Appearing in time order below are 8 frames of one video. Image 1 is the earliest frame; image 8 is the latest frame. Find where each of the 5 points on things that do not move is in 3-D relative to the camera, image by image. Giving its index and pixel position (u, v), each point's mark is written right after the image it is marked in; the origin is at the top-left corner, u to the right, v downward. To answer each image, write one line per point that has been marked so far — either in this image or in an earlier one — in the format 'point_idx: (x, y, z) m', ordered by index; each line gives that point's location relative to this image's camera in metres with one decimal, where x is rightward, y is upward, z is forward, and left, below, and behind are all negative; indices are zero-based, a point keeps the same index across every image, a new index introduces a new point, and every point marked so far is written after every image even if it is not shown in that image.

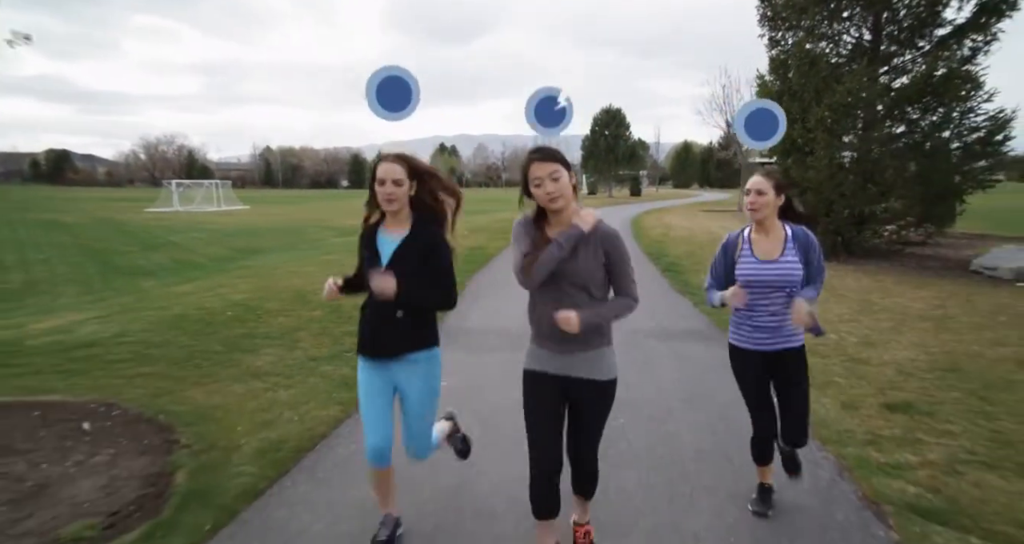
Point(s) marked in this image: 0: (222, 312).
0: (-4.5, -0.6, +8.9) m
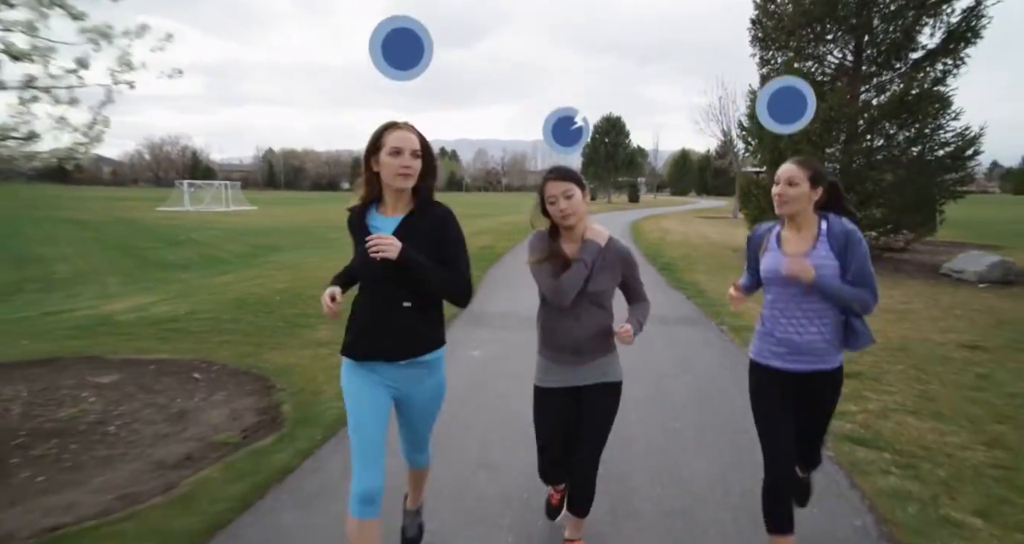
0: (-4.2, -0.4, +10.1) m
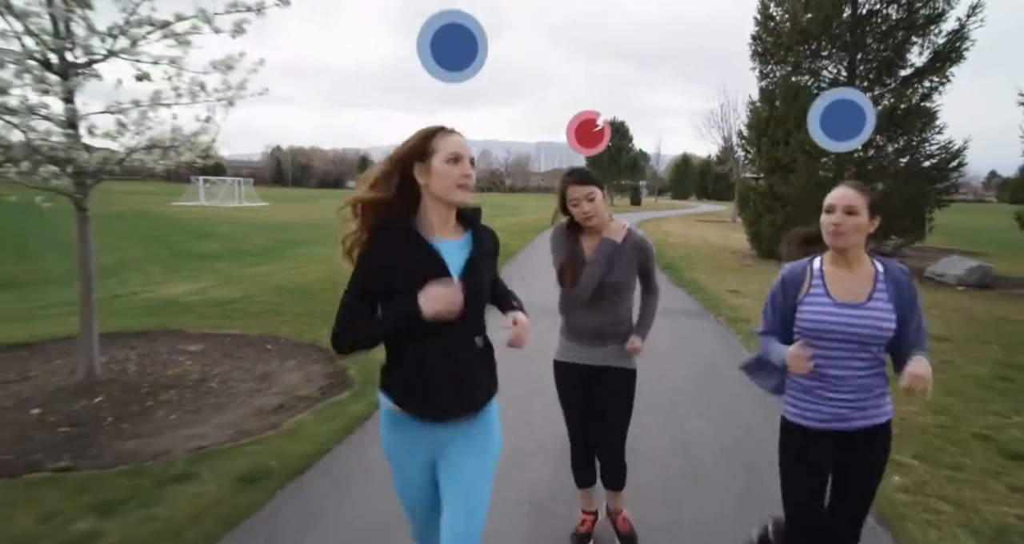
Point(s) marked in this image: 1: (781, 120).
0: (-3.9, -0.3, +11.2) m
1: (+8.1, +4.6, +17.7) m
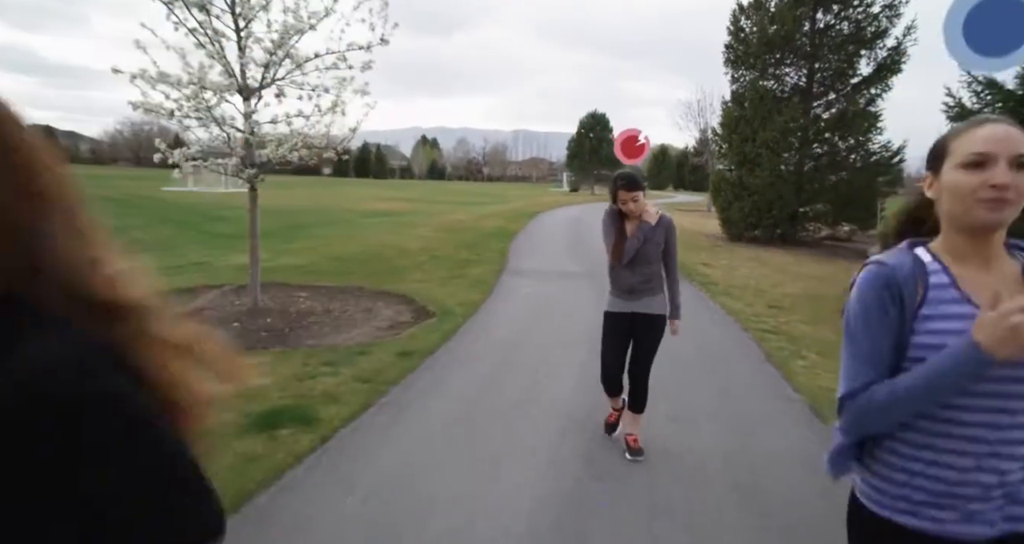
0: (-3.6, +0.4, +13.6) m
1: (+8.2, +5.3, +20.4) m
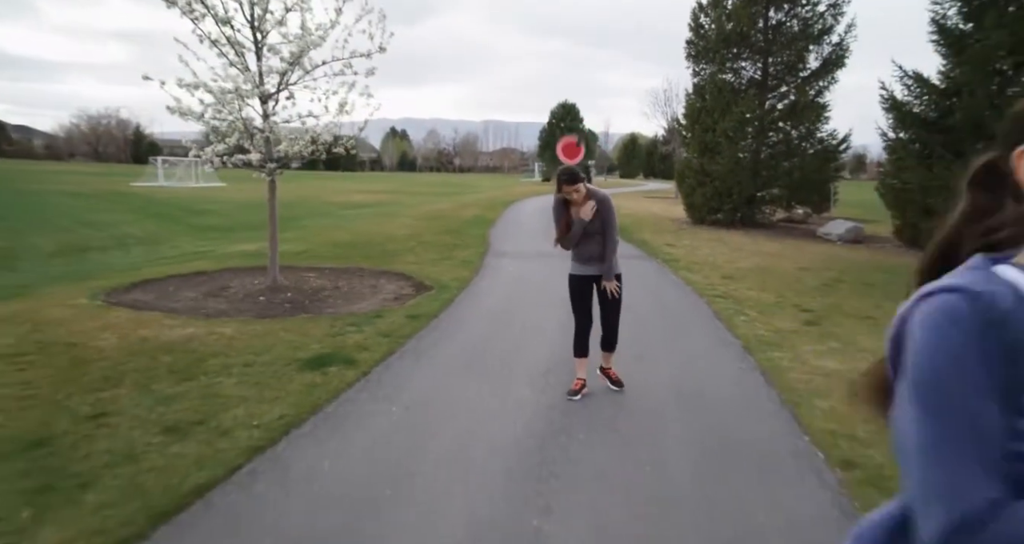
0: (-4.0, +0.7, +14.7) m
1: (+7.3, +6.0, +21.9) m
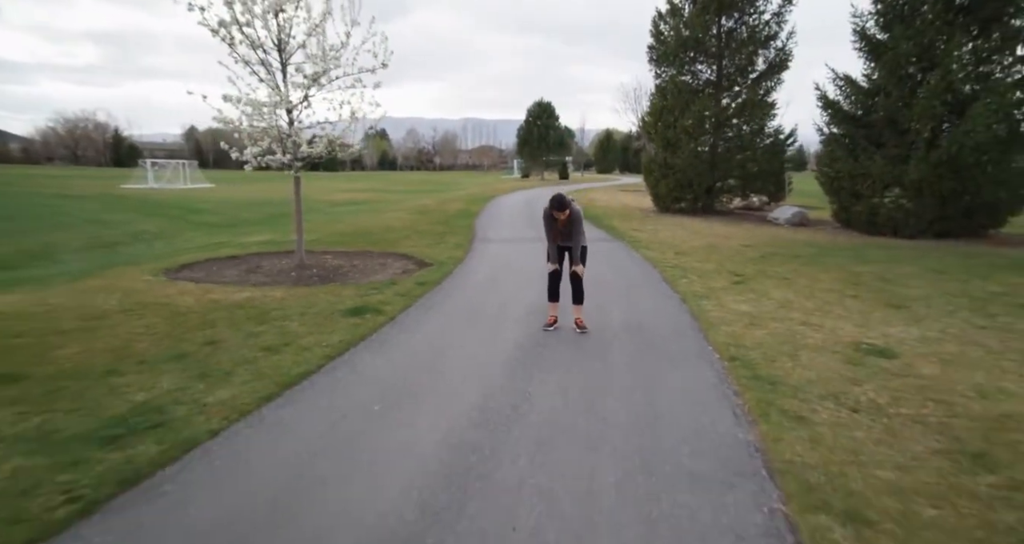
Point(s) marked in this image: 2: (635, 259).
0: (-4.5, +1.1, +16.4) m
1: (+6.5, +6.6, +24.0) m
2: (+2.6, +0.3, +12.5) m
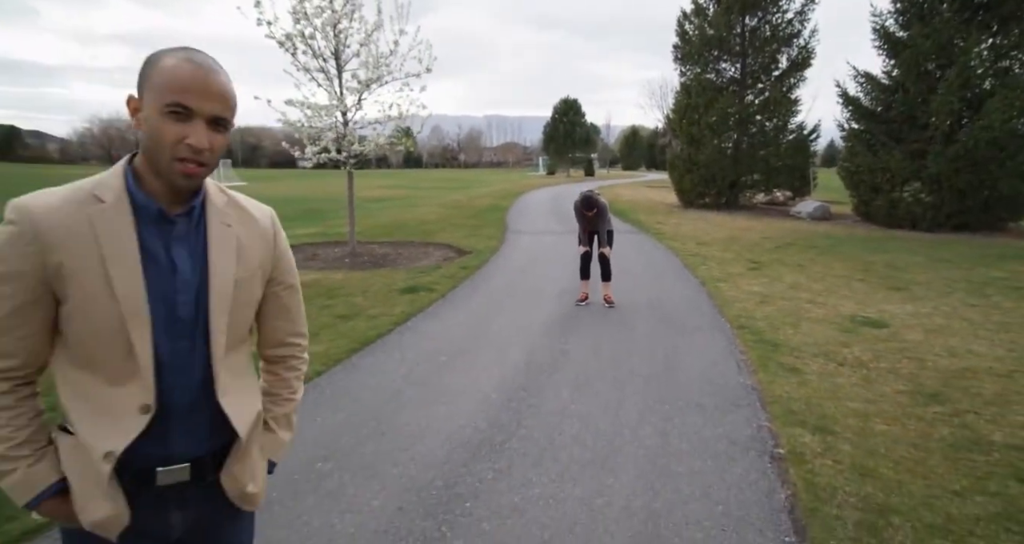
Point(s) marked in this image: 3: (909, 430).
0: (-3.6, +1.4, +17.6) m
1: (+7.7, +6.9, +24.7) m
2: (+3.4, +0.5, +13.4) m
3: (+2.9, -1.1, +4.3) m
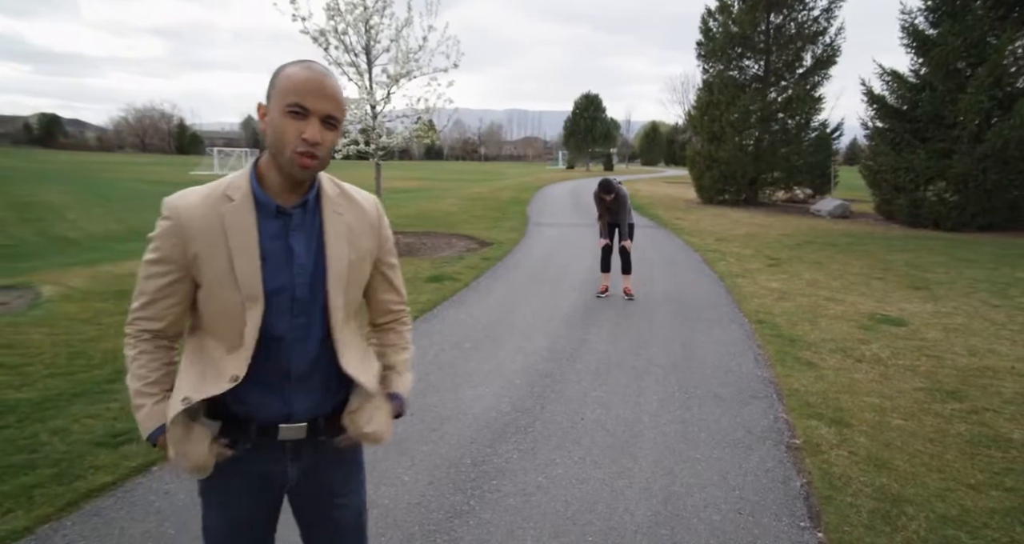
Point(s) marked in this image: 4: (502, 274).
0: (-3.0, +1.7, +17.8) m
1: (+8.6, +7.0, +24.6) m
2: (+3.8, +0.6, +13.5) m
3: (+3.1, -1.1, +4.4) m
4: (-0.2, -0.1, +9.6) m
